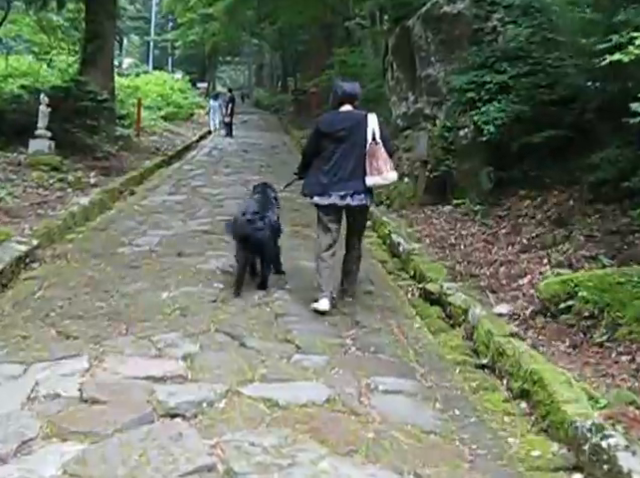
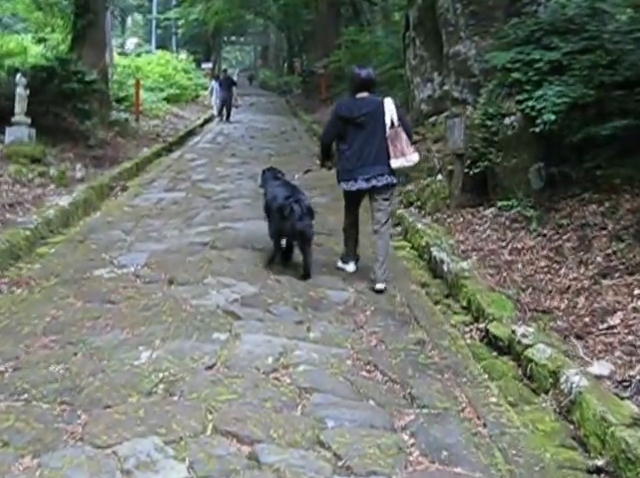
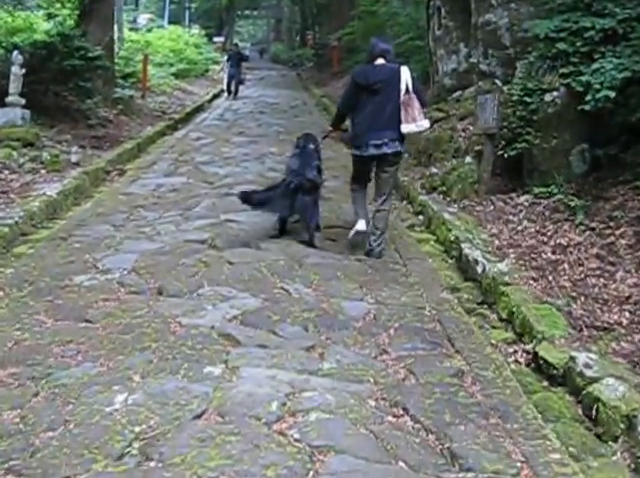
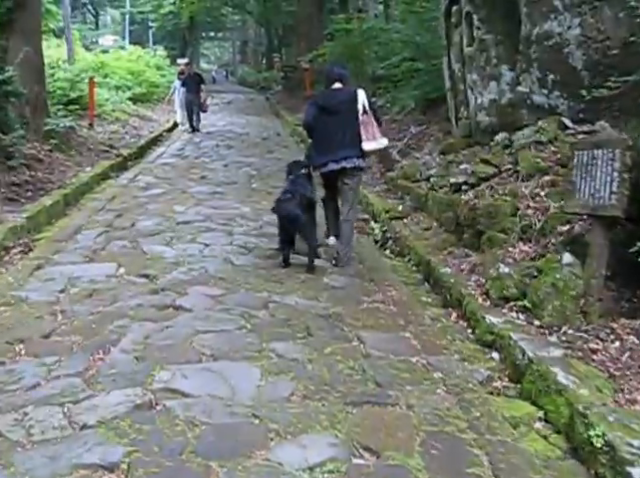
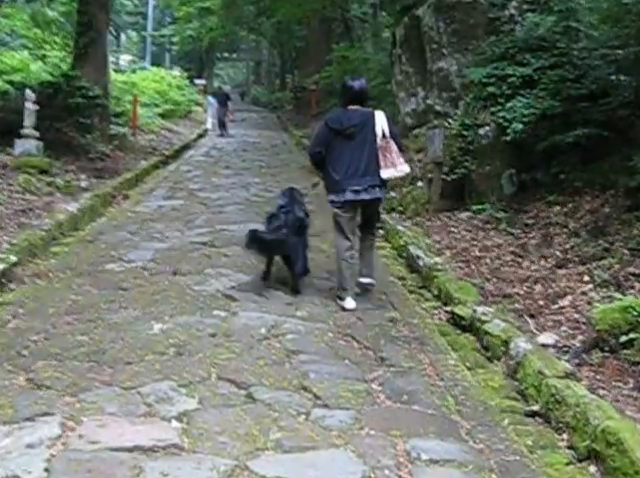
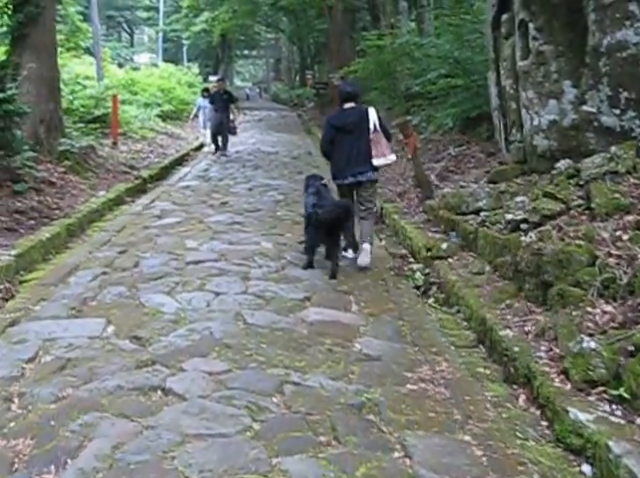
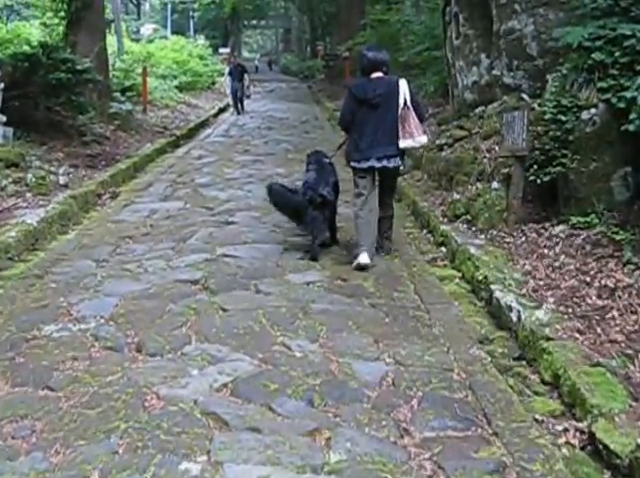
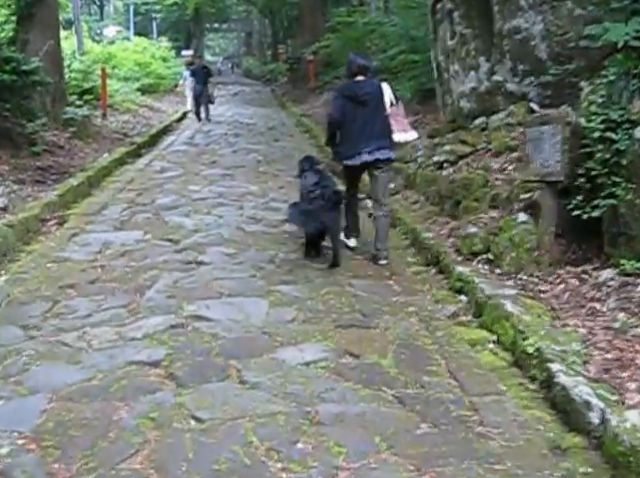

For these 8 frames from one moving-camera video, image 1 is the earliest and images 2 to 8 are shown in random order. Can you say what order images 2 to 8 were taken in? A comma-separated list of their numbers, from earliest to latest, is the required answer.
5, 2, 3, 7, 8, 4, 6
